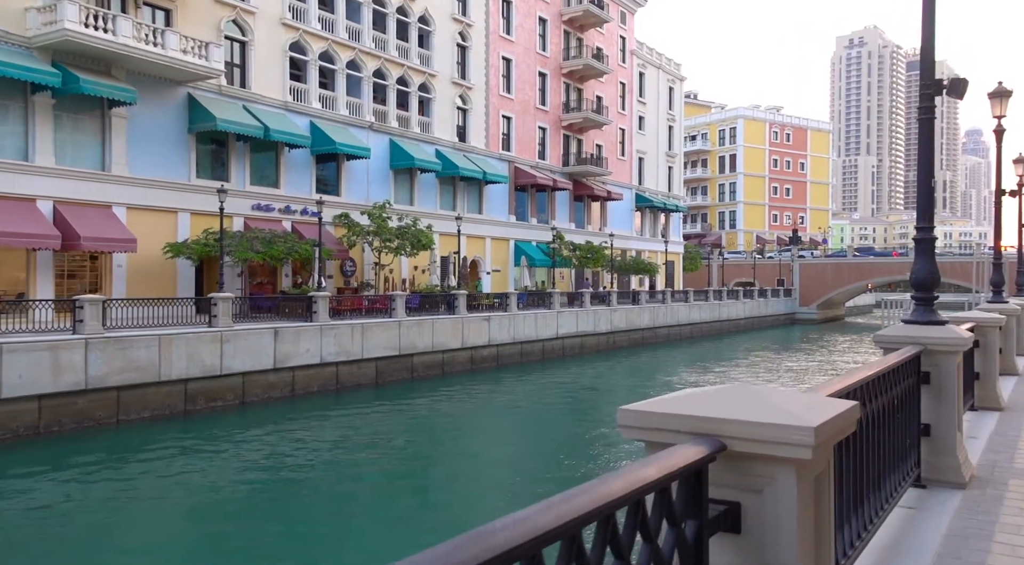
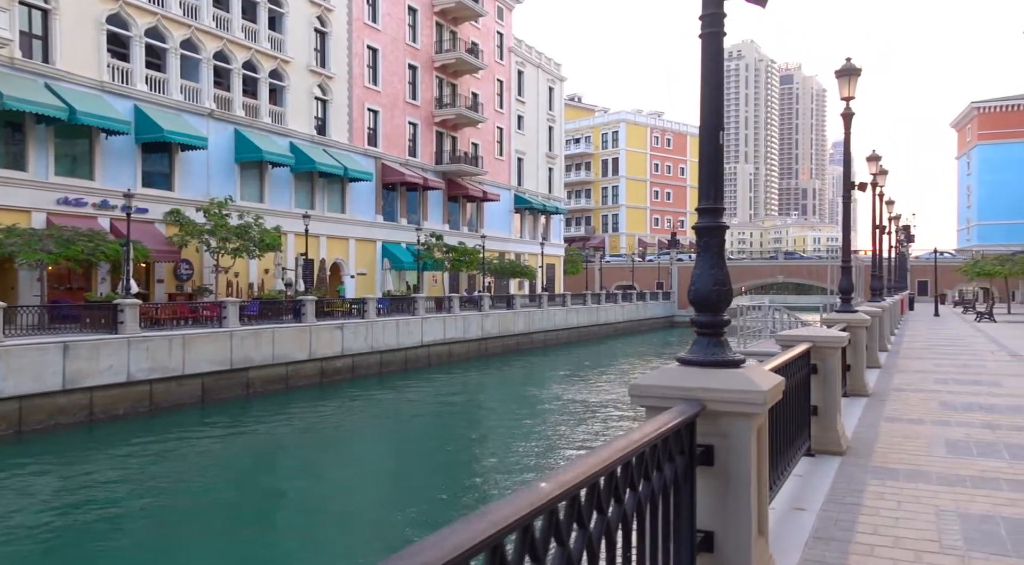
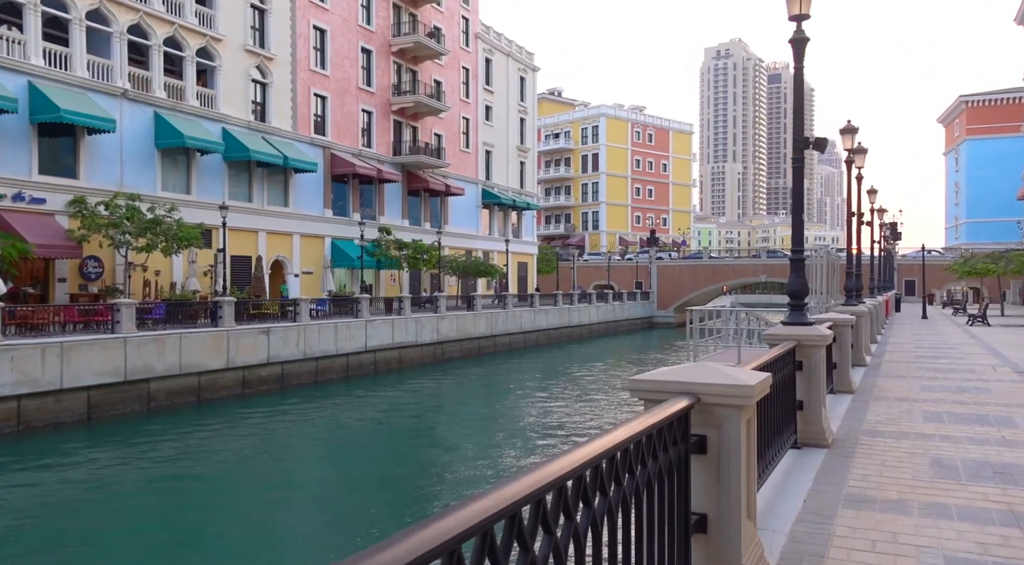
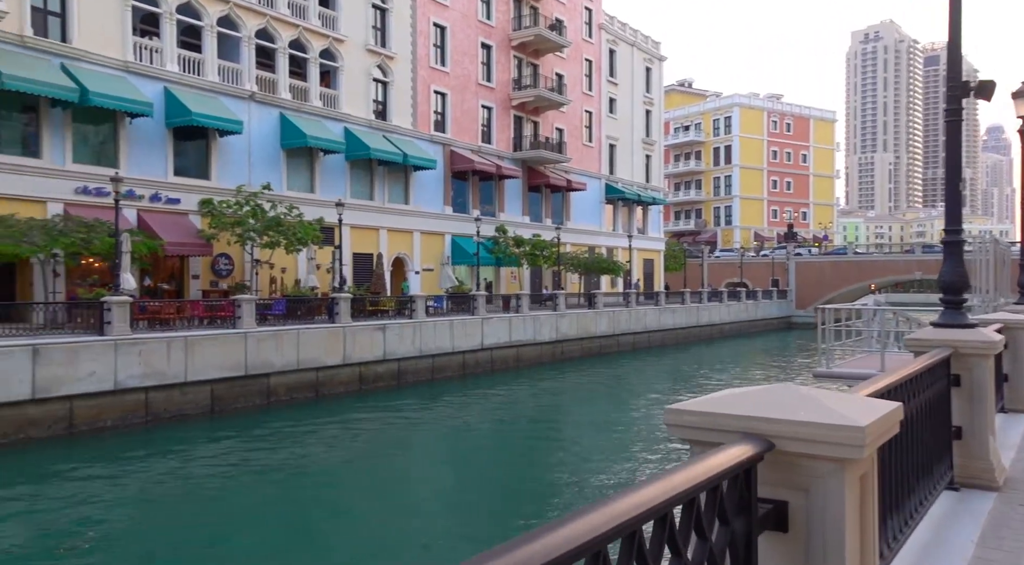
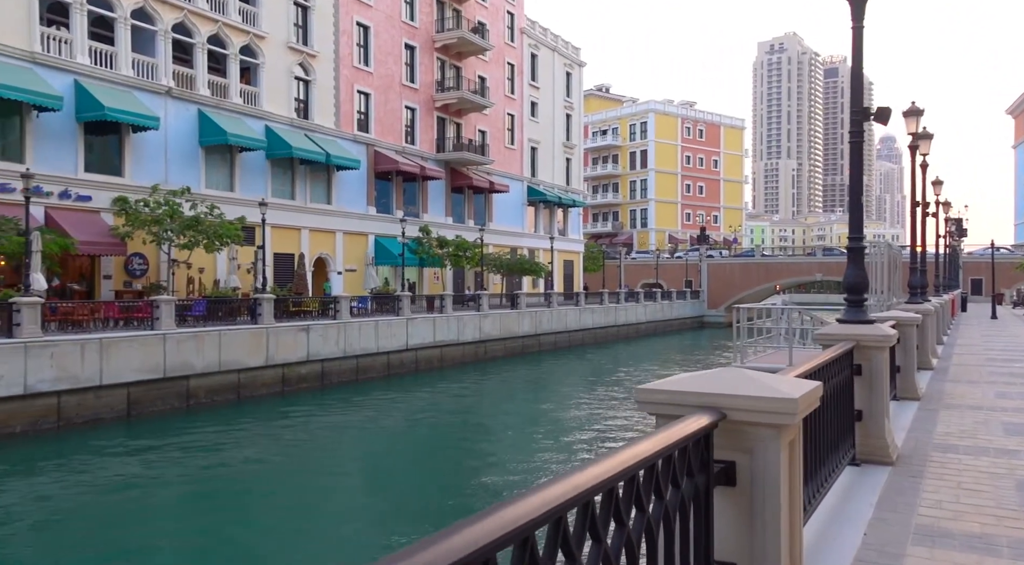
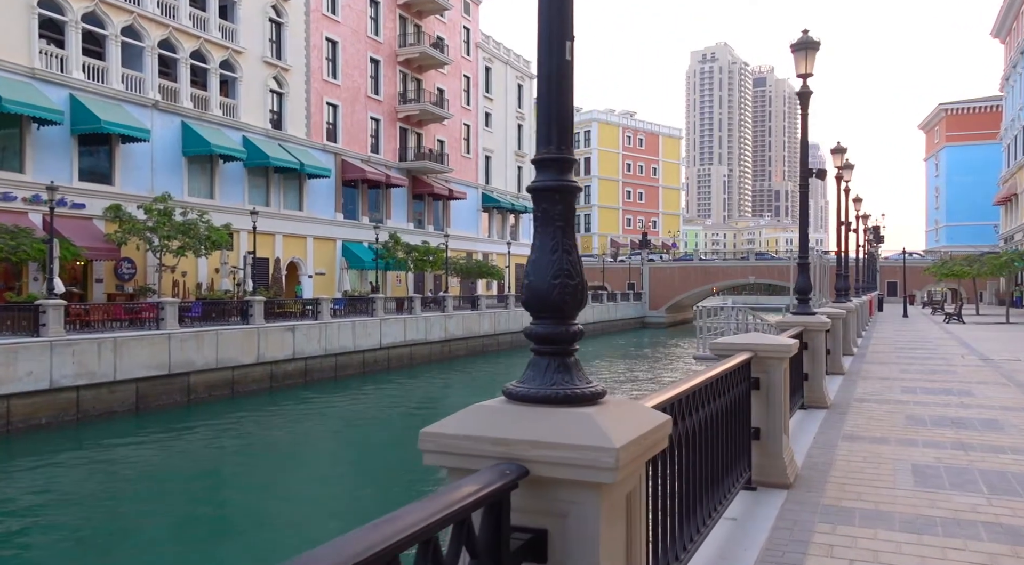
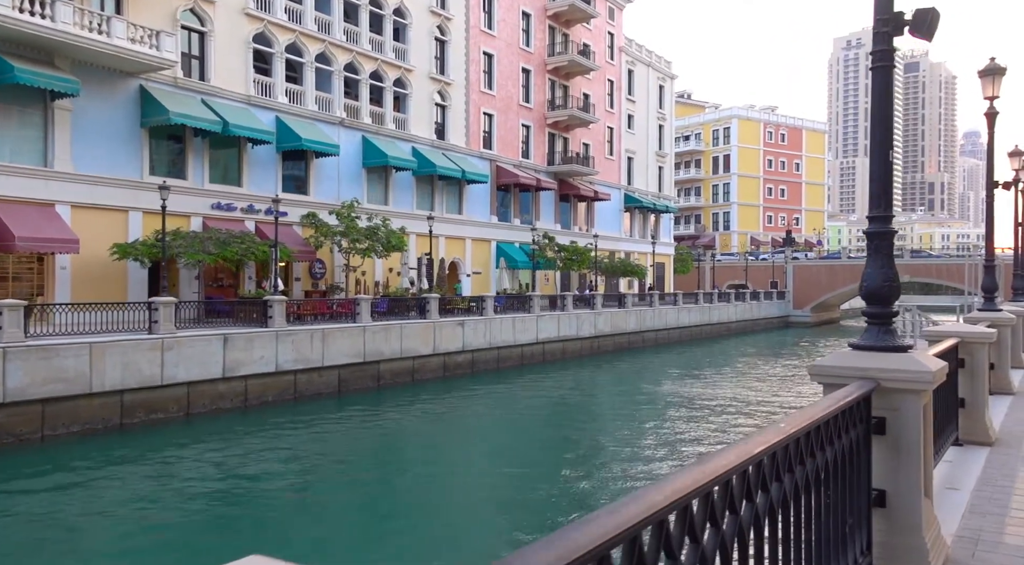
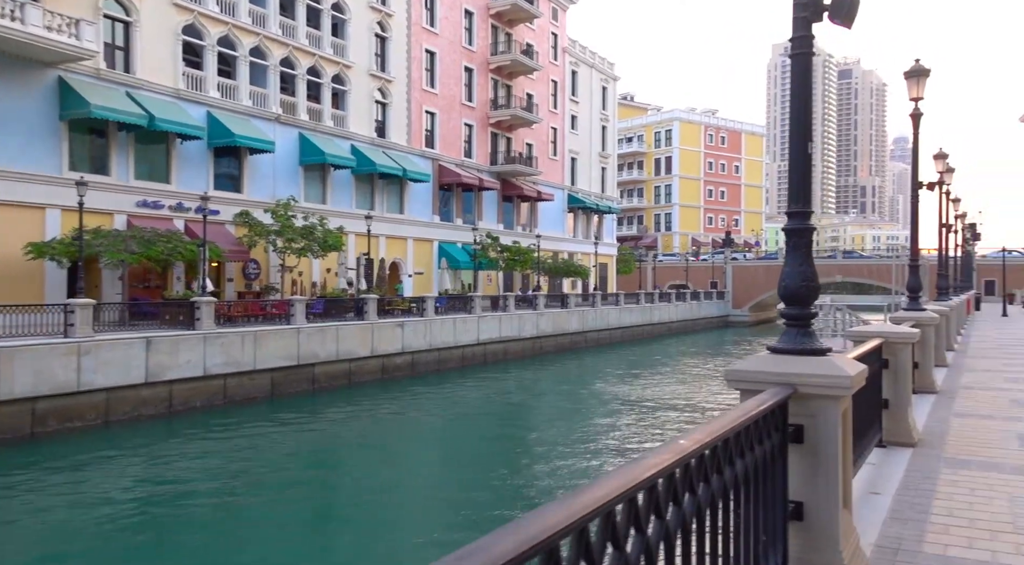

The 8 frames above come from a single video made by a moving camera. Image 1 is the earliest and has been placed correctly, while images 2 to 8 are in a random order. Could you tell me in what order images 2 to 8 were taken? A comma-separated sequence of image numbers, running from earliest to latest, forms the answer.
7, 8, 2, 6, 3, 5, 4
